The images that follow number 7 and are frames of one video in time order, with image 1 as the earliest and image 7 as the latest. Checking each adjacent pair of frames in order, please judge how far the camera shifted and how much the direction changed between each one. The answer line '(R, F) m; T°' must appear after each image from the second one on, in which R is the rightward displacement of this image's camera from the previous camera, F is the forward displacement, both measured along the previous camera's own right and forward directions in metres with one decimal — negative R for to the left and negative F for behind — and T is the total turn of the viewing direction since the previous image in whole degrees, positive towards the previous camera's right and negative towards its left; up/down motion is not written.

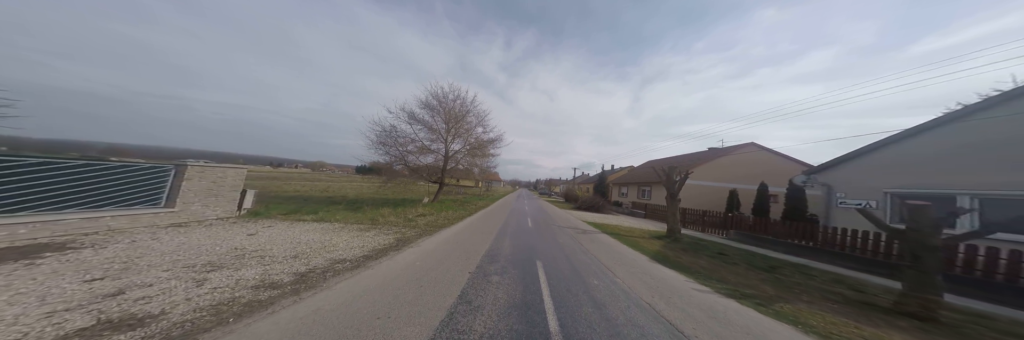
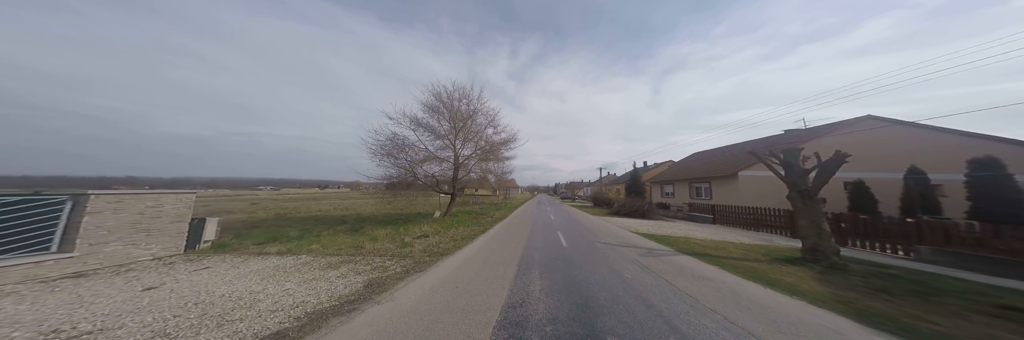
(-0.1, +2.5) m; -7°
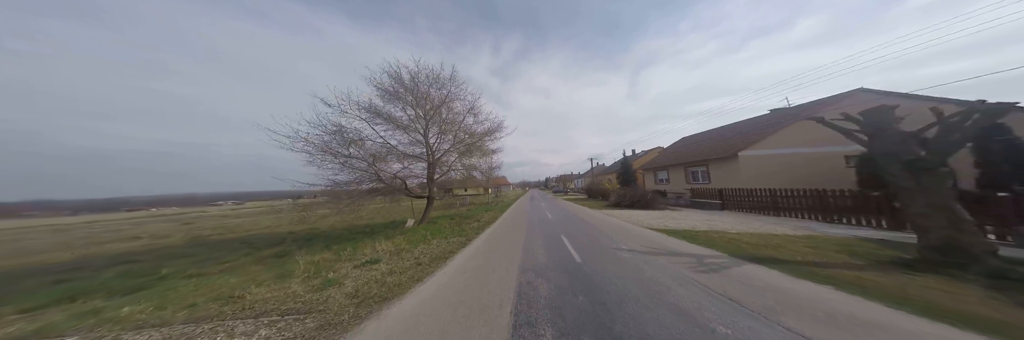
(+0.1, +2.2) m; +3°
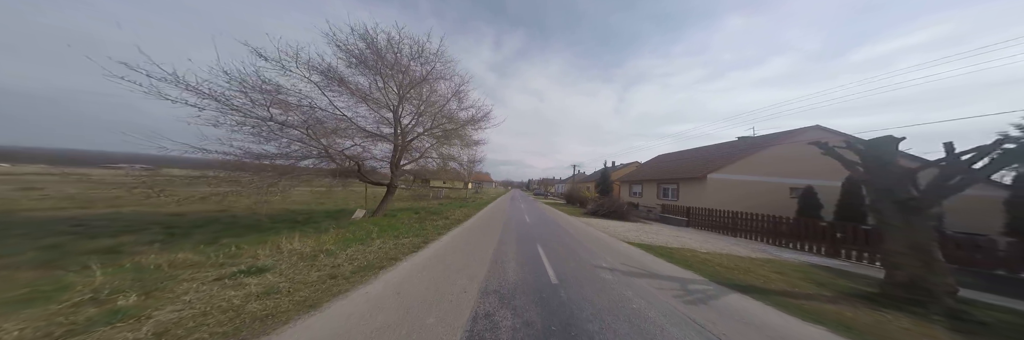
(+0.2, +1.0) m; +6°
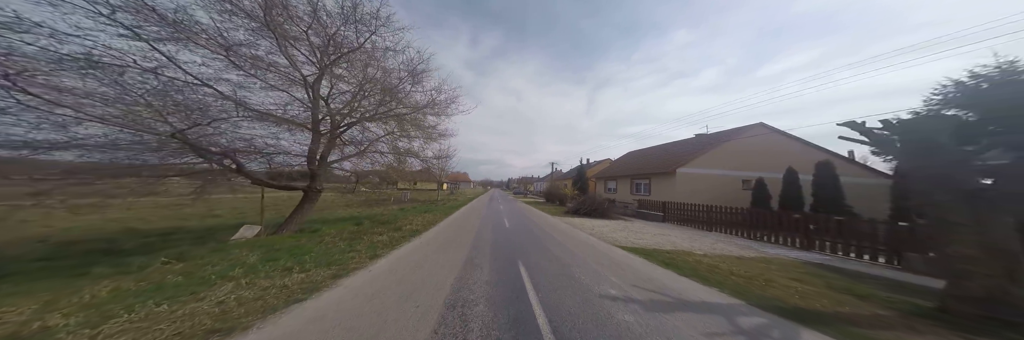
(+0.1, +1.8) m; +8°
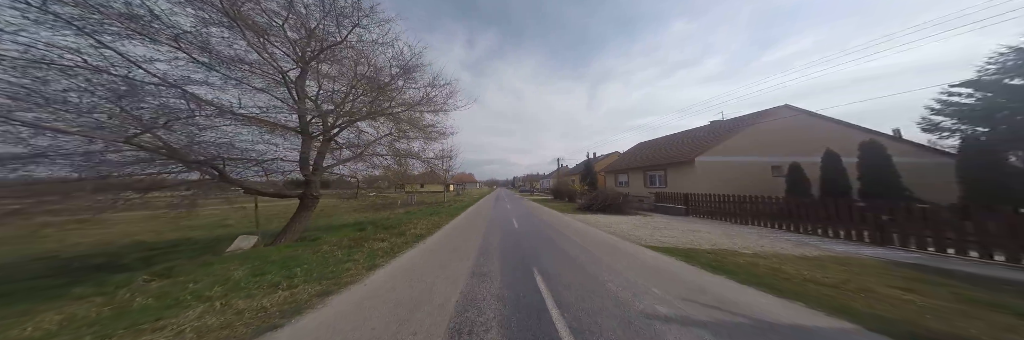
(-0.1, +0.7) m; -3°
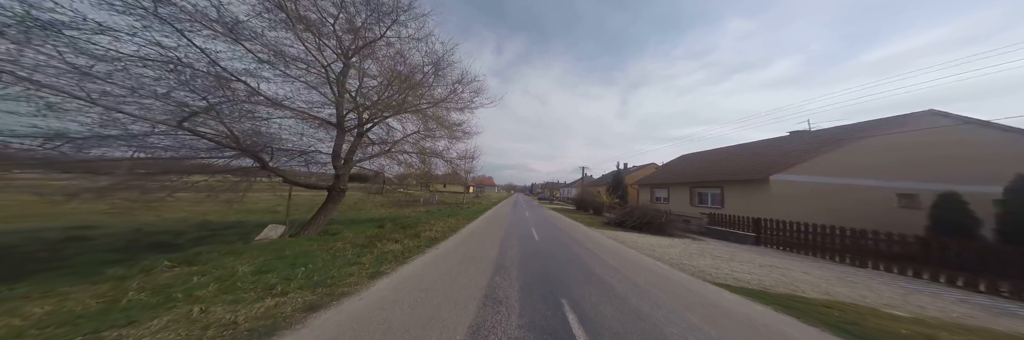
(-0.1, +0.9) m; -9°
